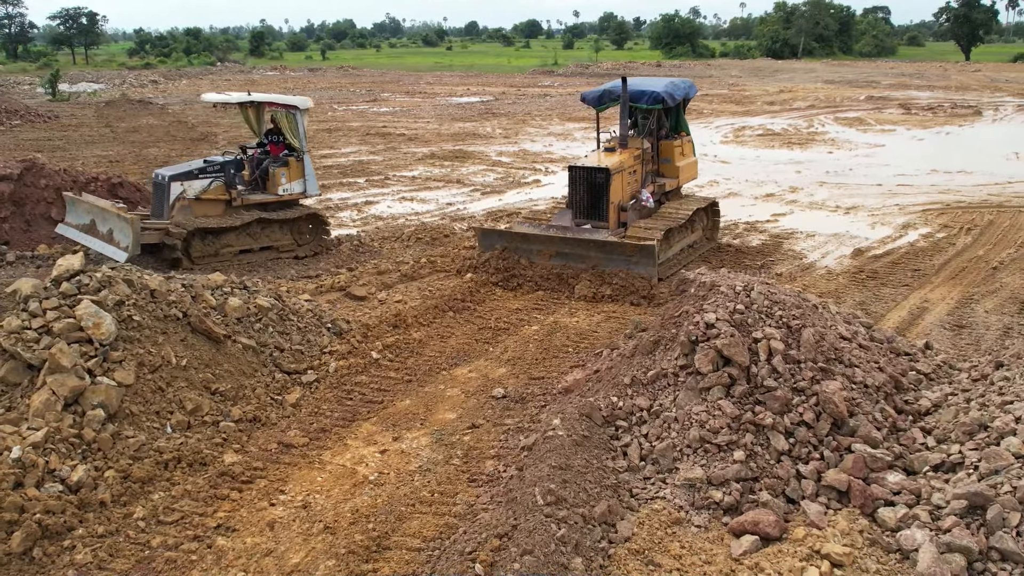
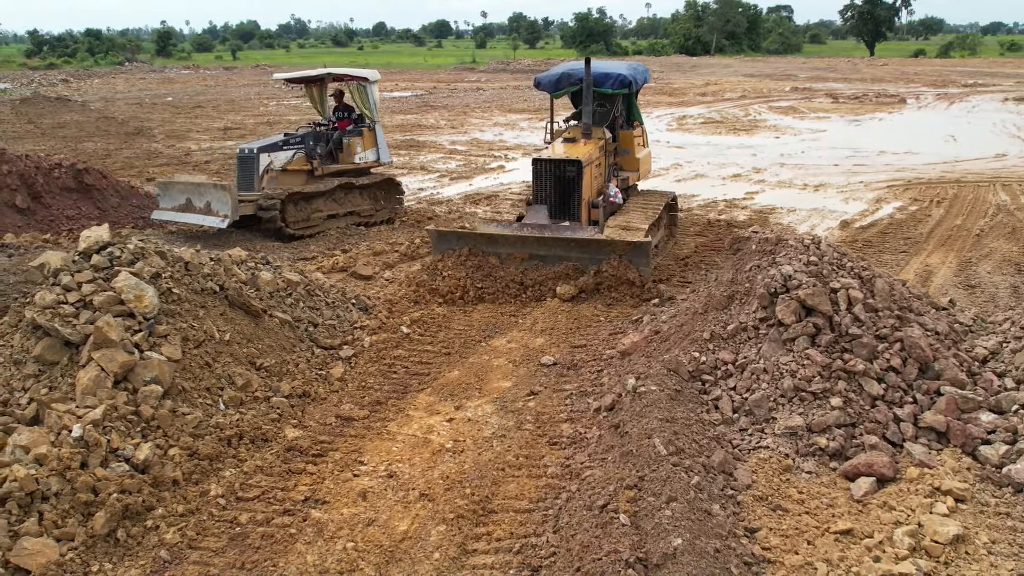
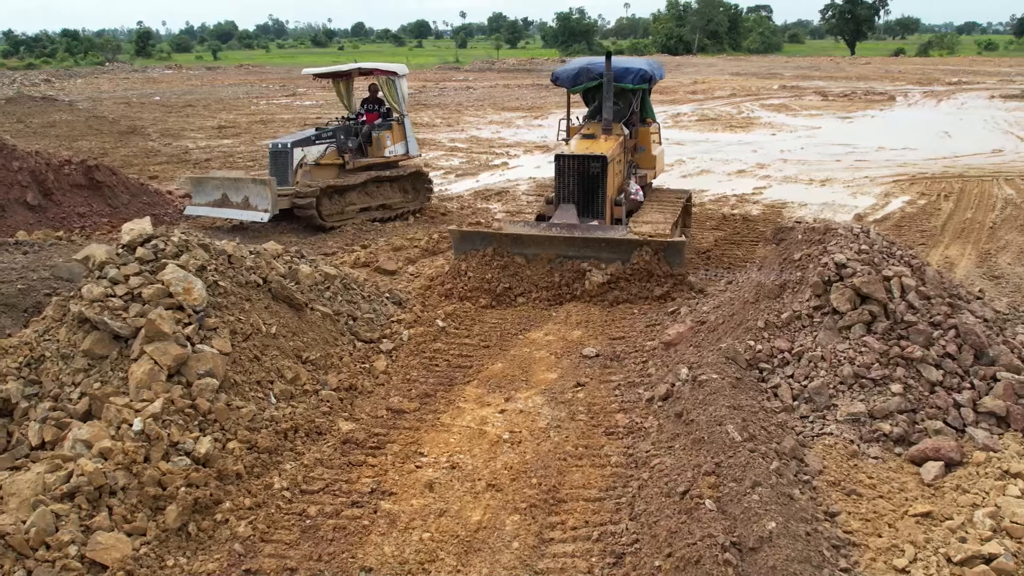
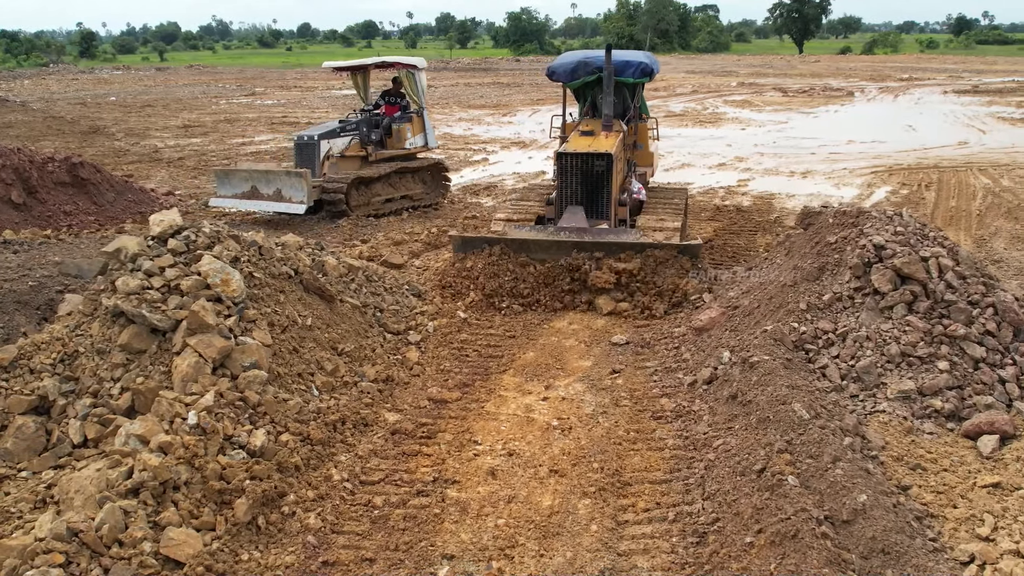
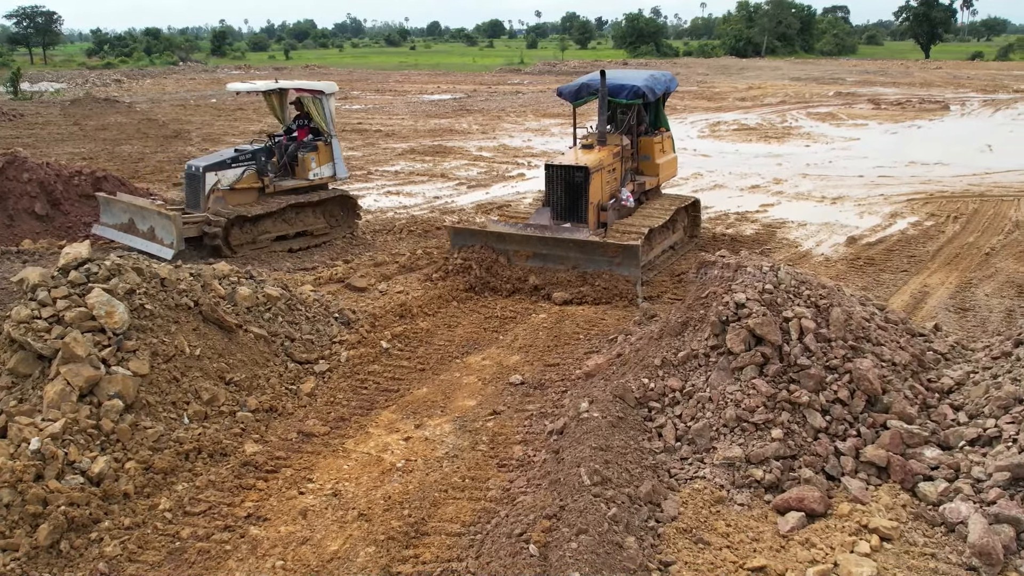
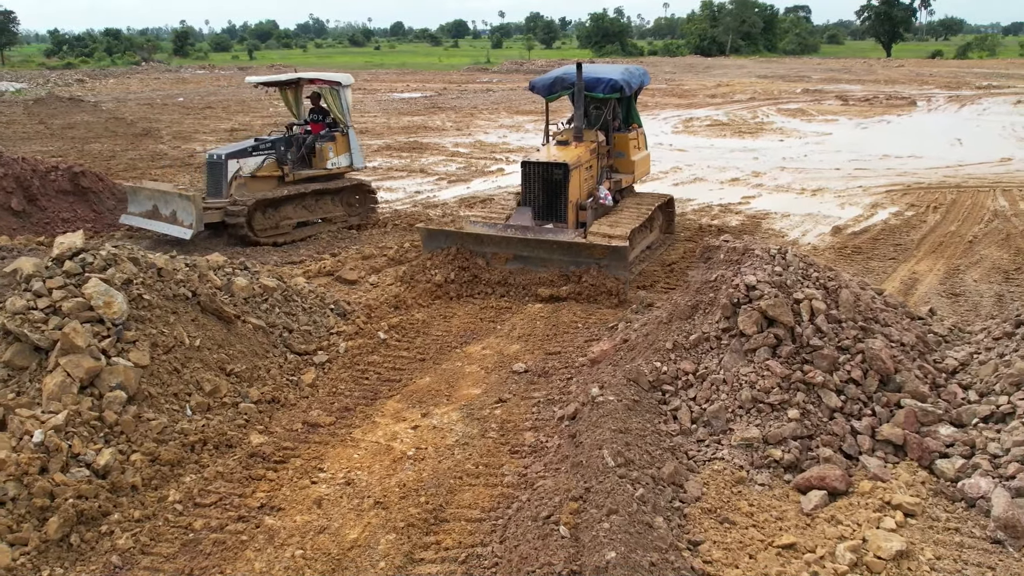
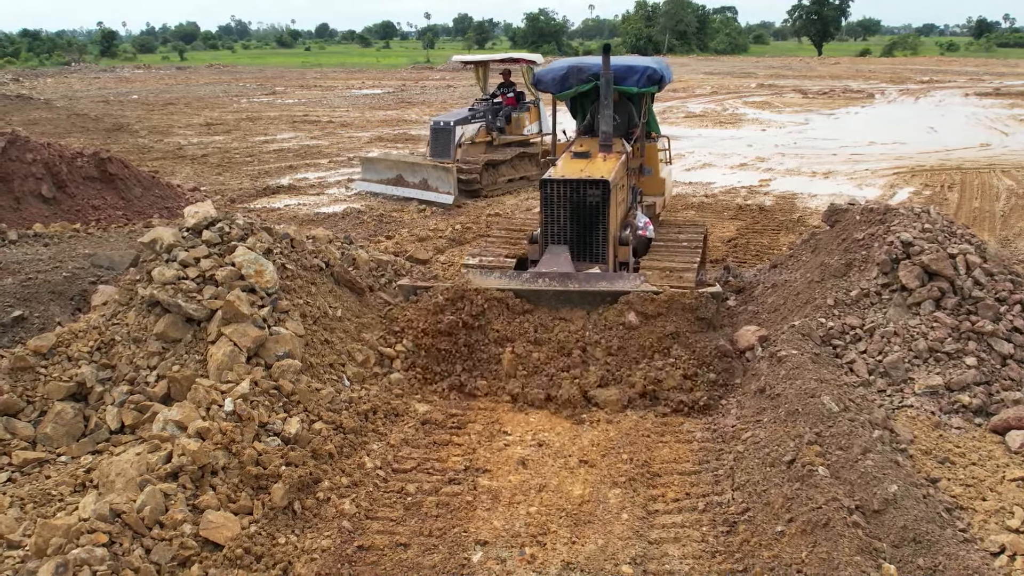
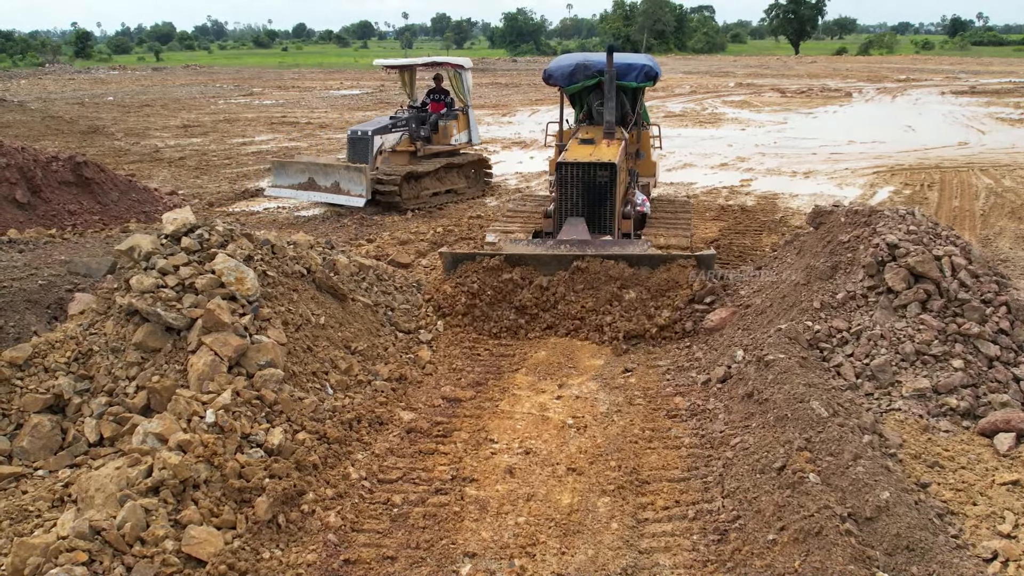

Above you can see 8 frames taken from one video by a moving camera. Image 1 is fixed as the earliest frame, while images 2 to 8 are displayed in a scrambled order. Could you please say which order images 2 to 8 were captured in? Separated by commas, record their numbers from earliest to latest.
5, 6, 2, 3, 4, 8, 7
